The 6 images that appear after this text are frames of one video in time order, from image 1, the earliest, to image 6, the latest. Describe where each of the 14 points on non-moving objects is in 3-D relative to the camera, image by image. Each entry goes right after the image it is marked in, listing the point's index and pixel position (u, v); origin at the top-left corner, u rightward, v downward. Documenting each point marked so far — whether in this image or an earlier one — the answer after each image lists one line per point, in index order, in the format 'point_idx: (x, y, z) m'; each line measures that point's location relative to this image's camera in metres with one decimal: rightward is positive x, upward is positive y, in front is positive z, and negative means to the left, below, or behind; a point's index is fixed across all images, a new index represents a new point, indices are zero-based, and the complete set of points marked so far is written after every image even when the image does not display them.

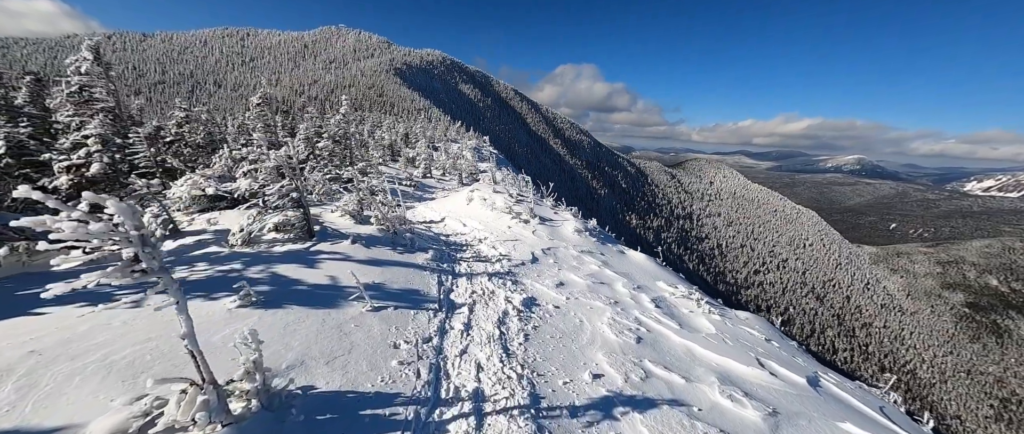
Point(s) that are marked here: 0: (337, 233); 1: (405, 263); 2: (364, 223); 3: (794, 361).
0: (-8.0, -0.8, +14.8) m
1: (-4.6, -2.0, +13.8) m
2: (-7.6, -0.3, +16.6) m
3: (+13.4, -6.8, +15.3) m
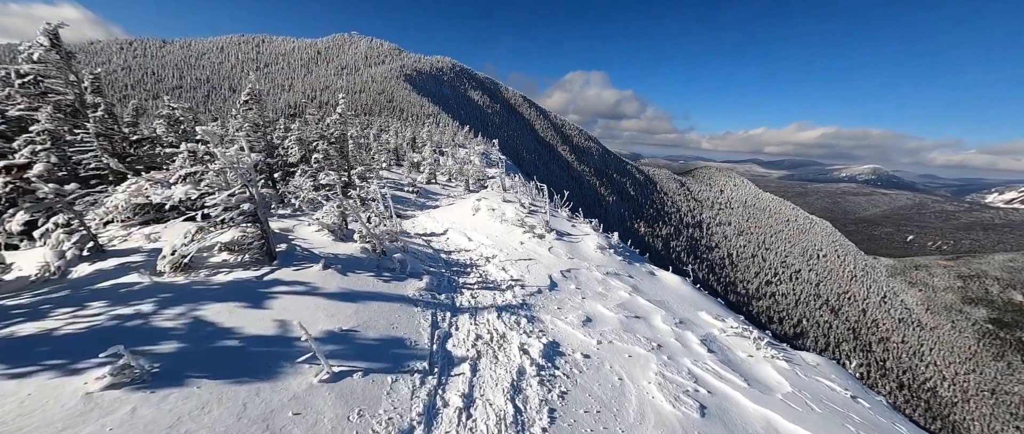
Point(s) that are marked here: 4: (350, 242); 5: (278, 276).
0: (-7.4, -1.4, +11.7) m
1: (-4.0, -2.7, +10.7) m
2: (-7.0, -1.0, +13.6) m
3: (+13.9, -7.7, +11.6) m
4: (-6.7, -1.1, +13.3) m
5: (-7.3, -1.9, +10.0) m
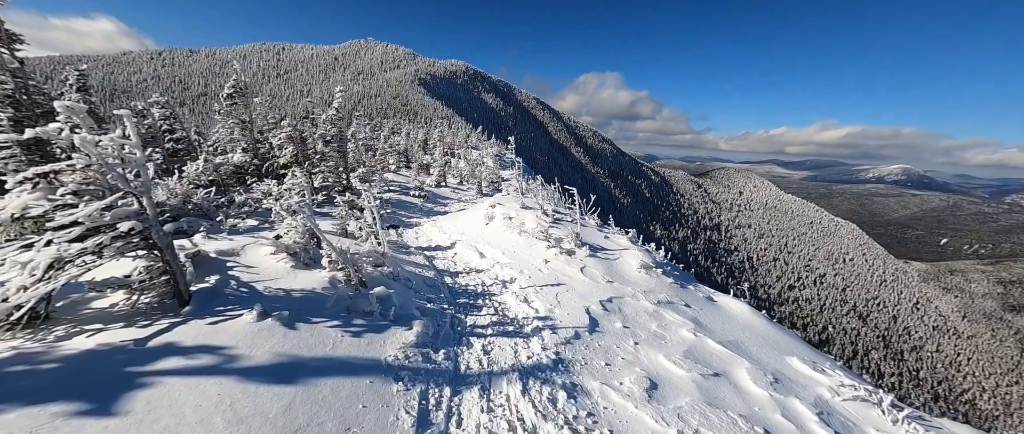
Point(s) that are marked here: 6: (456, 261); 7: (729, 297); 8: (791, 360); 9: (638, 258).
0: (-6.6, -1.9, +8.0) m
1: (-3.3, -3.2, +6.8) m
2: (-6.1, -1.5, +9.9) m
3: (+14.7, -8.2, +7.0) m
4: (-5.8, -1.6, +9.6) m
5: (-6.6, -2.4, +6.3) m
6: (-2.9, -2.2, +16.6) m
7: (+11.7, -4.4, +17.4) m
8: (+11.1, -5.7, +12.8) m
9: (+6.8, -2.2, +17.2) m
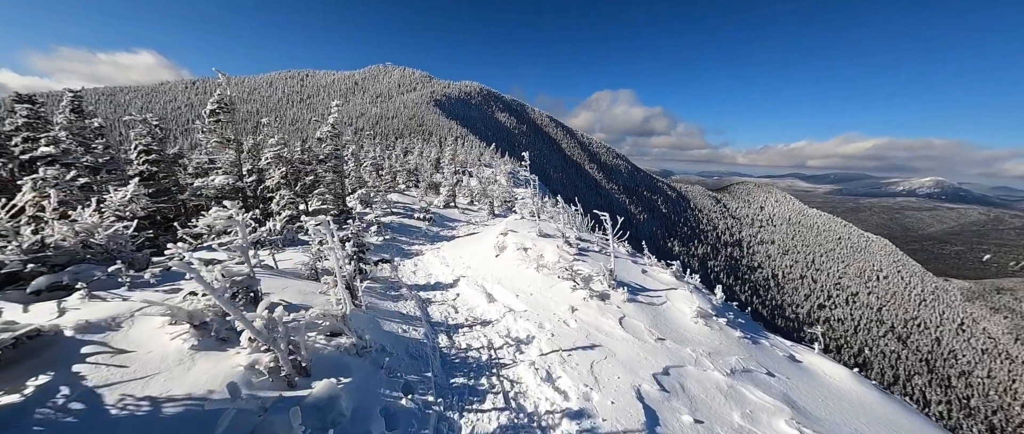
0: (-6.3, -2.8, +4.7) m
1: (-3.1, -4.0, +3.3) m
2: (-5.8, -2.6, +6.6) m
3: (+15.0, -9.0, +2.5) m
4: (-5.5, -2.6, +6.3) m
5: (-6.3, -3.2, +2.9) m
6: (-2.2, -3.6, +13.0) m
7: (+12.4, -5.7, +13.1) m
8: (+11.6, -6.8, +8.5) m
9: (+7.5, -3.6, +13.3) m
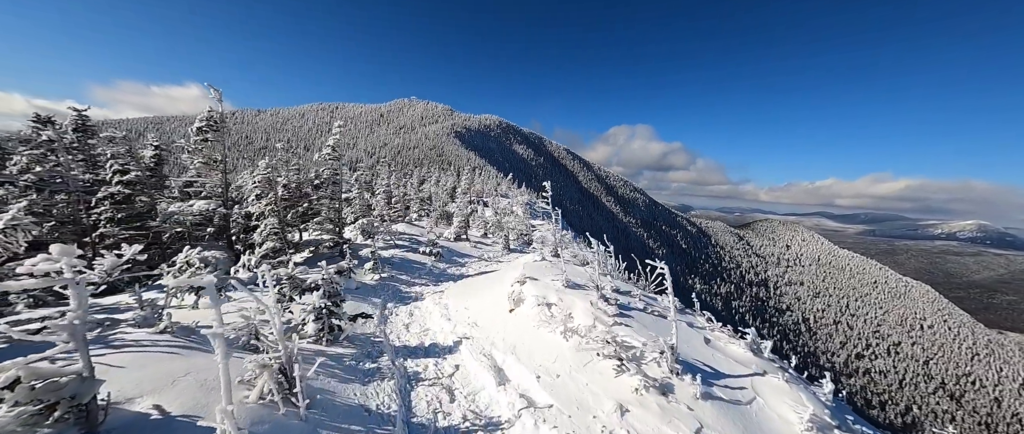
0: (-6.1, -3.3, +1.2) m
1: (-3.0, -4.5, -0.5) m
2: (-5.5, -3.2, +3.0) m
3: (+14.8, -9.8, -2.6) m
4: (-5.2, -3.3, +2.7) m
5: (-6.3, -3.5, -0.6) m
6: (-1.7, -5.0, +9.2) m
7: (+12.8, -7.4, +8.4) m
8: (+11.8, -8.1, +3.7) m
9: (+8.0, -5.2, +9.0) m
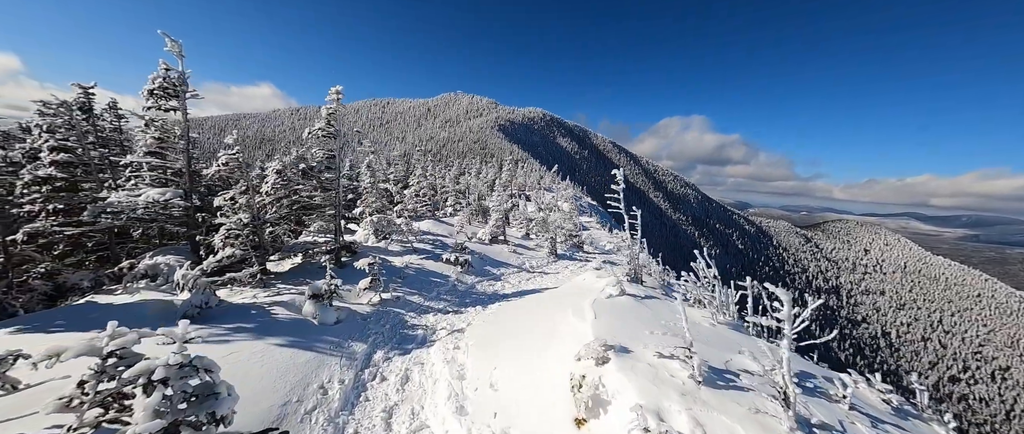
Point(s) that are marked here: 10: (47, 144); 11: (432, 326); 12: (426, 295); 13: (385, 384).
0: (-6.2, -3.6, -4.7) m
1: (-3.3, -4.9, -6.7) m
2: (-5.3, -3.5, -2.9) m
3: (+13.9, -10.7, -11.0) m
4: (-5.1, -3.6, -3.3) m
5: (-6.6, -3.9, -6.4) m
6: (-0.8, -5.3, +2.7) m
7: (+13.4, -8.1, +0.1) m
8: (+11.8, -8.8, -4.4) m
9: (+8.8, -5.8, +1.3) m
10: (-19.6, +3.1, +13.8) m
11: (-3.2, -4.4, +12.9) m
12: (-4.3, -4.0, +16.1) m
13: (-3.6, -4.8, +9.3) m
